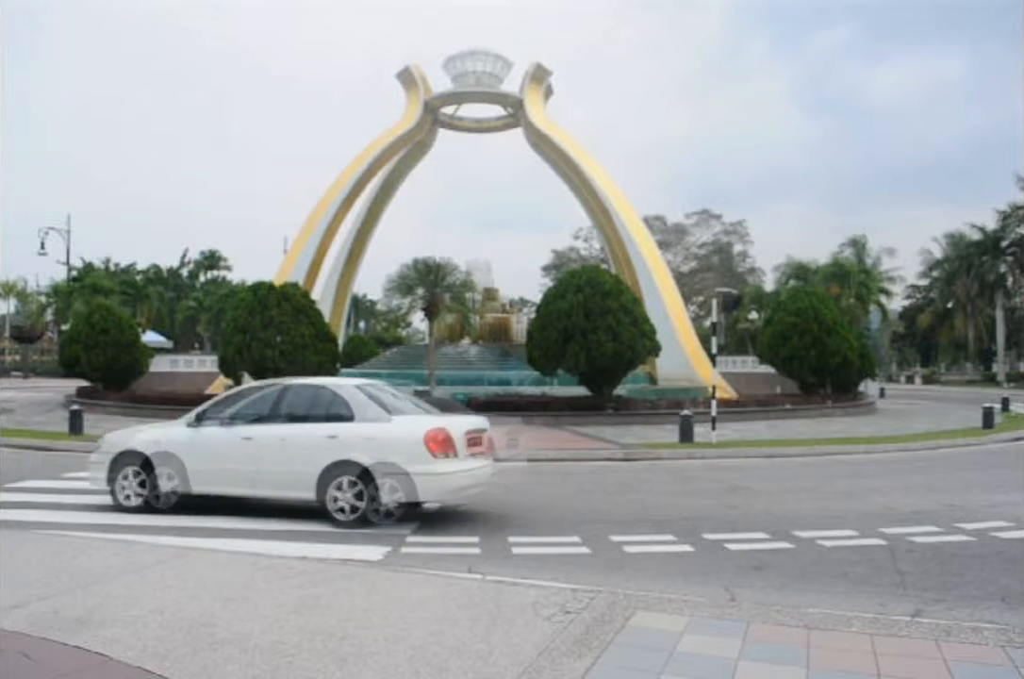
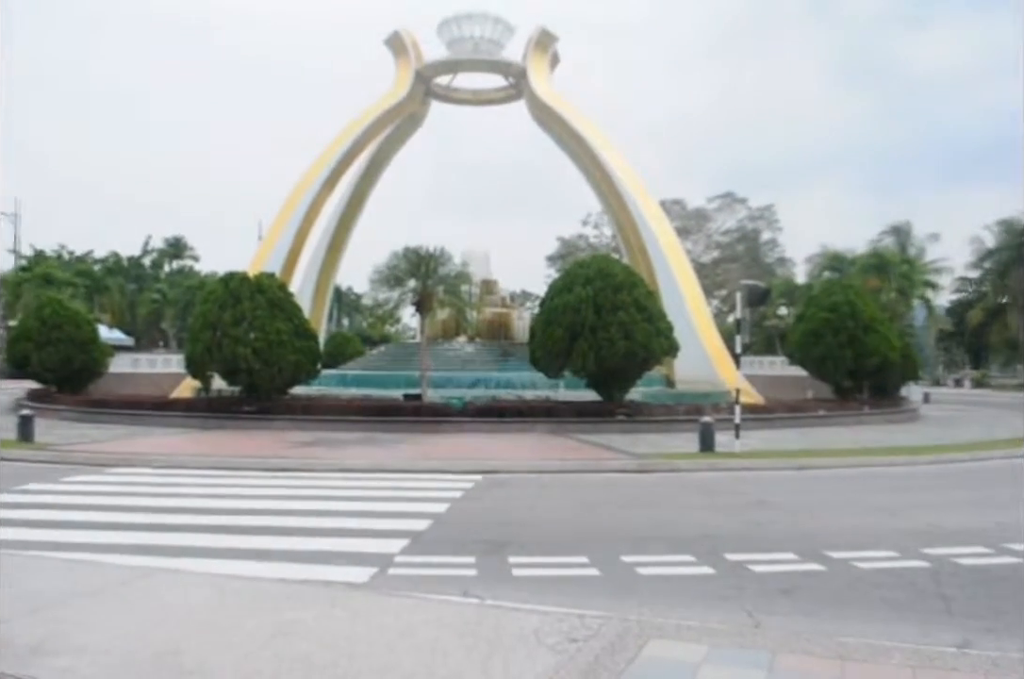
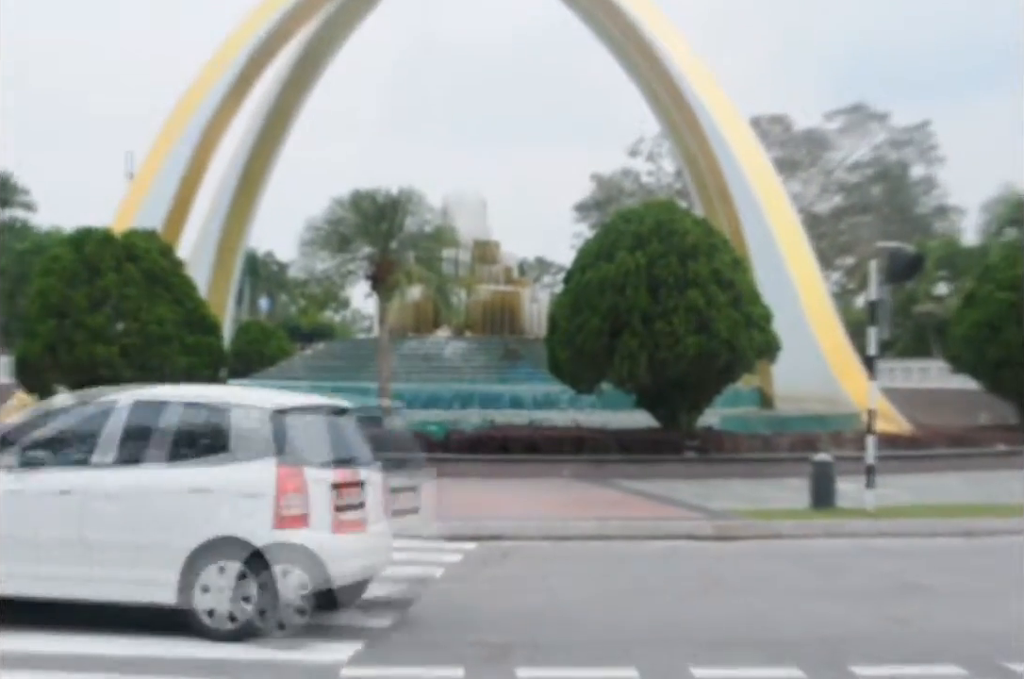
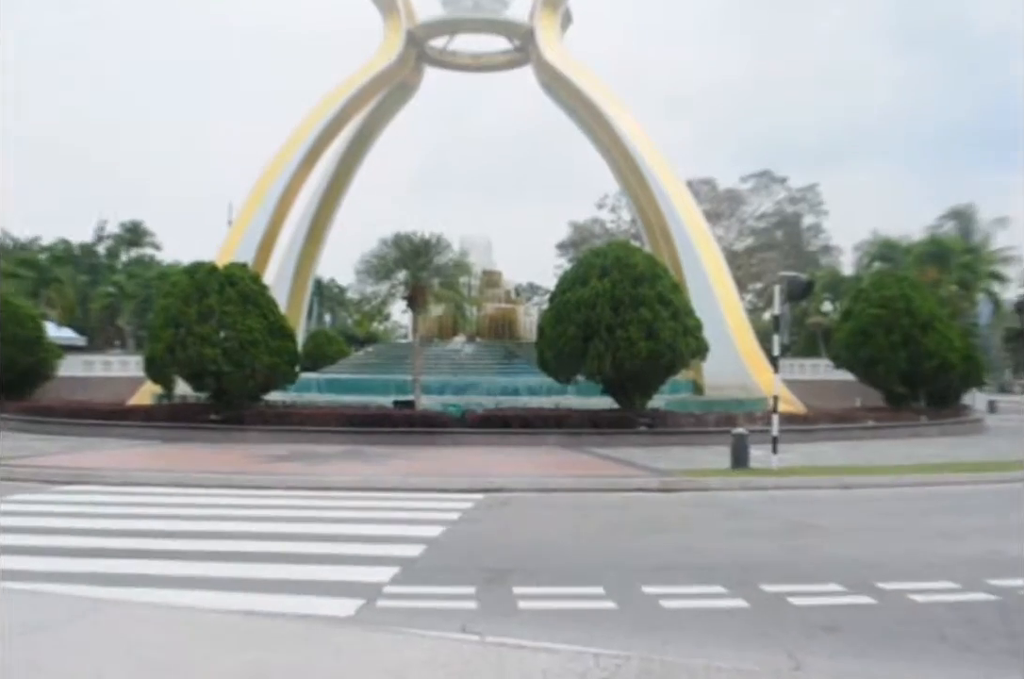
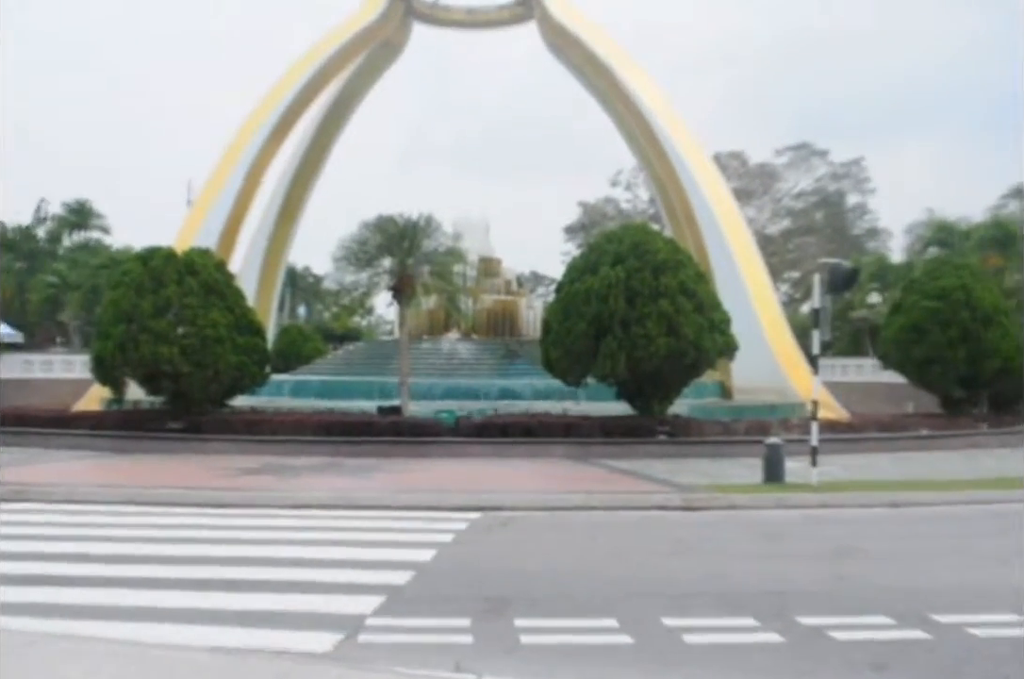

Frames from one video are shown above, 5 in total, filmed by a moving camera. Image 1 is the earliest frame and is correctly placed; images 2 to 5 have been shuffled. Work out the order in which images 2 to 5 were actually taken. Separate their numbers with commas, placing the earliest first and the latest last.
2, 4, 5, 3
